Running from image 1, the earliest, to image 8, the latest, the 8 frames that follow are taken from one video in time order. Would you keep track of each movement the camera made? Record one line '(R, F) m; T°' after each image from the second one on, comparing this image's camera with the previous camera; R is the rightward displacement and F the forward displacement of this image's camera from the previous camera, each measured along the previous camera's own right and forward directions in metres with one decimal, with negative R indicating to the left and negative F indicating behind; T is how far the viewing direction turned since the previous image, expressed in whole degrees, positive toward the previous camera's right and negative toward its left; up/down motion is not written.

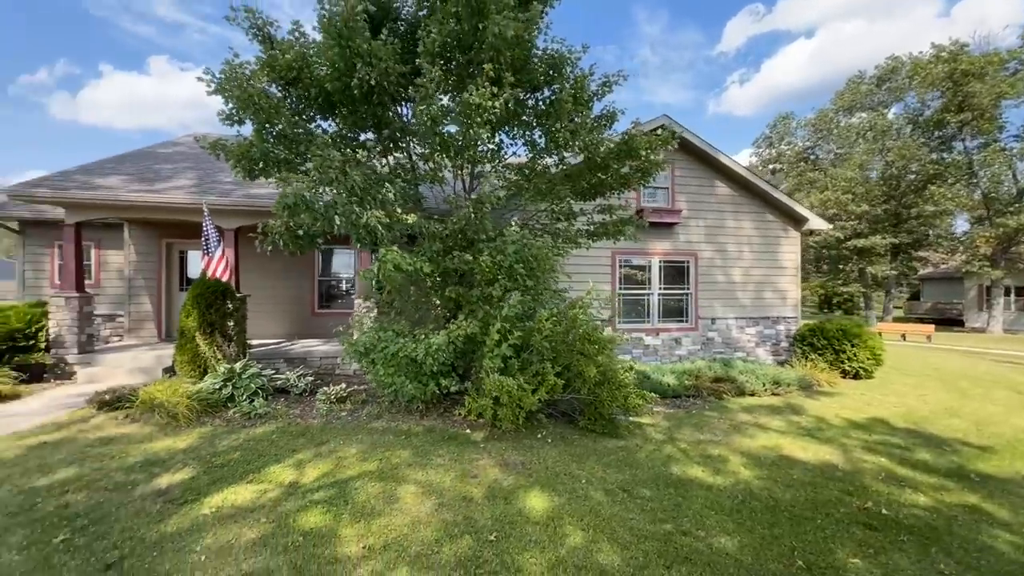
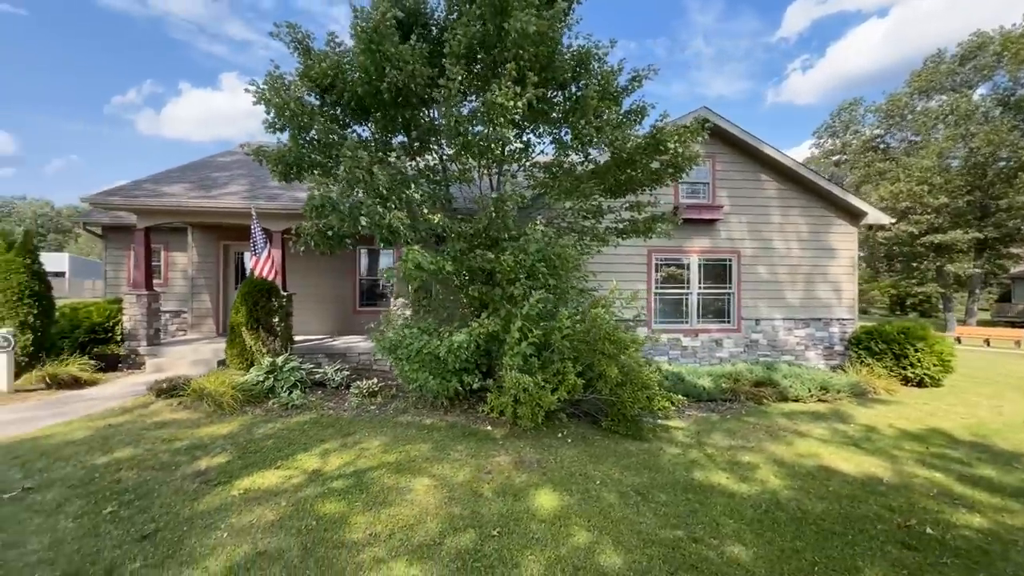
(+0.3, 0.0) m; -6°
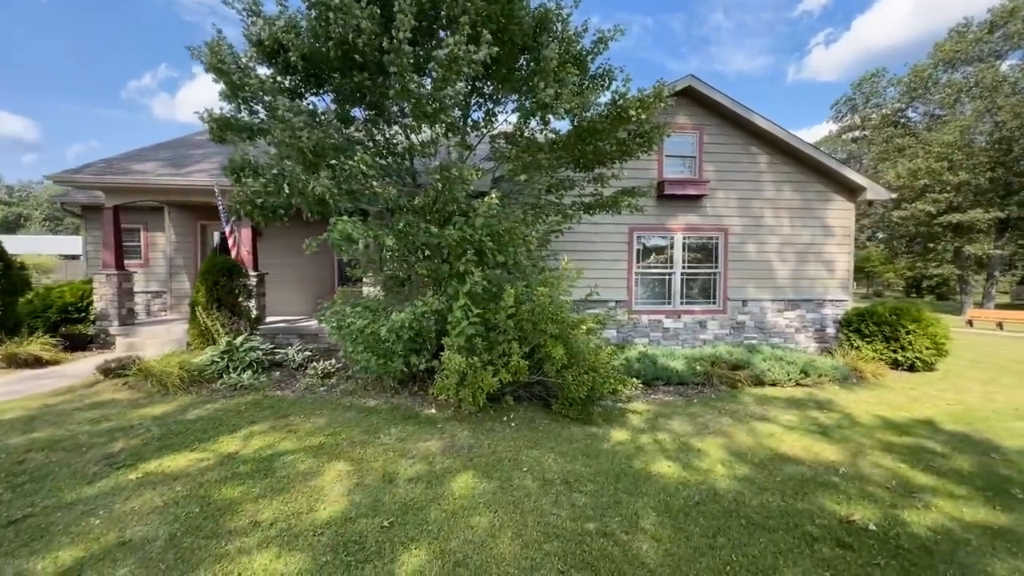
(+0.8, +0.3) m; -2°
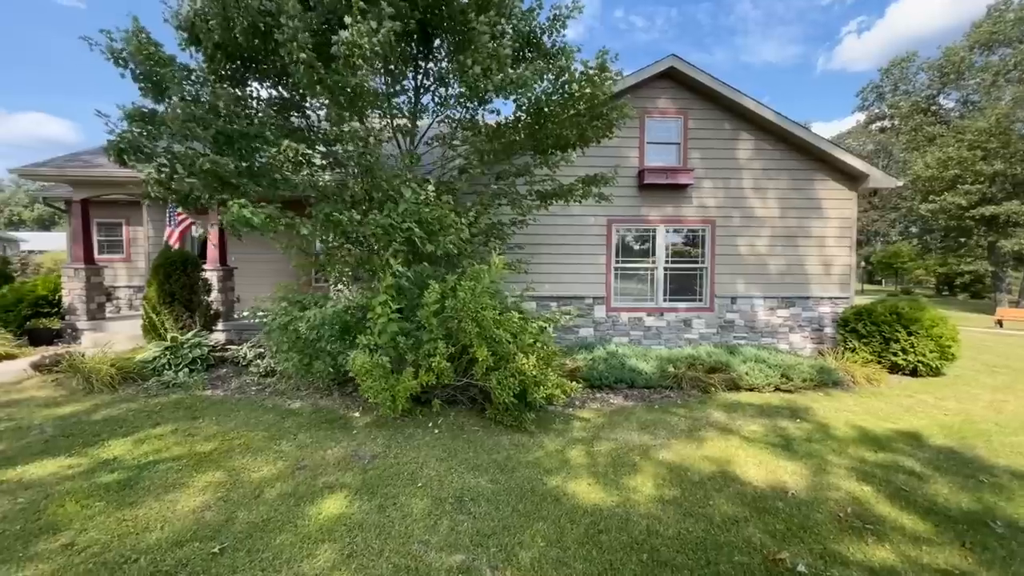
(+1.0, +0.5) m; -3°
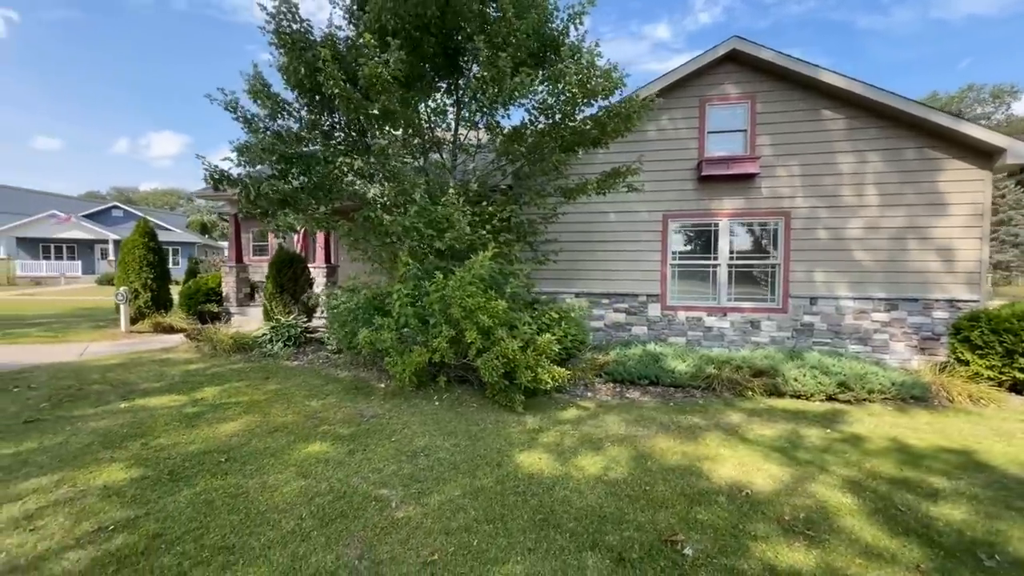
(+1.5, -0.2) m; -16°
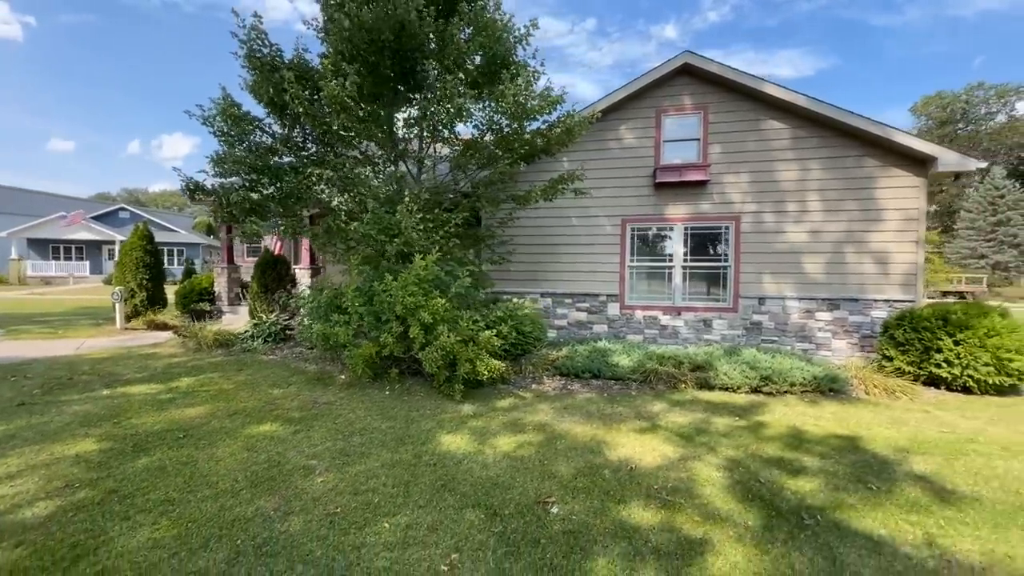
(+0.8, -0.5) m; -1°
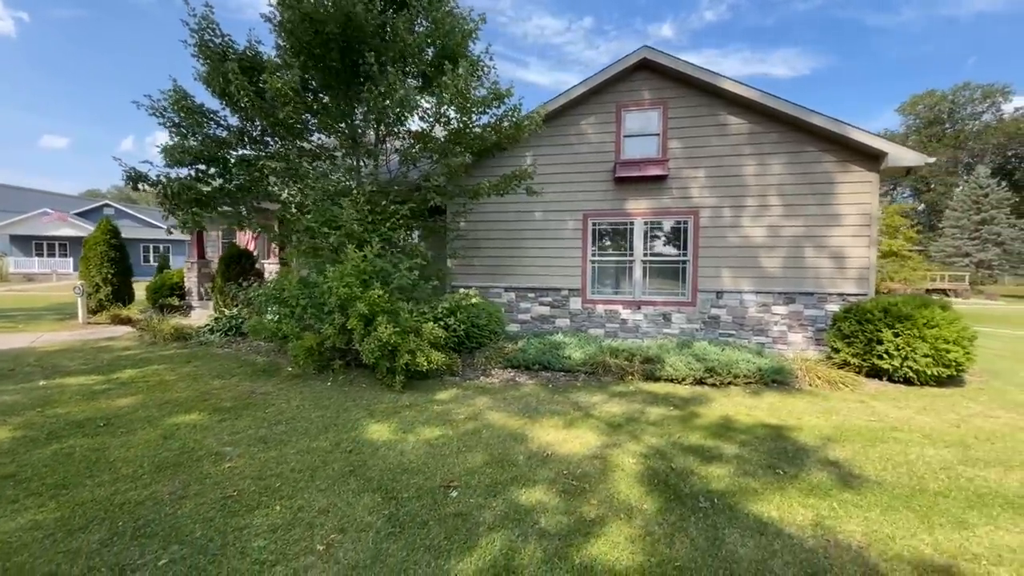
(+0.7, 0.0) m; +1°
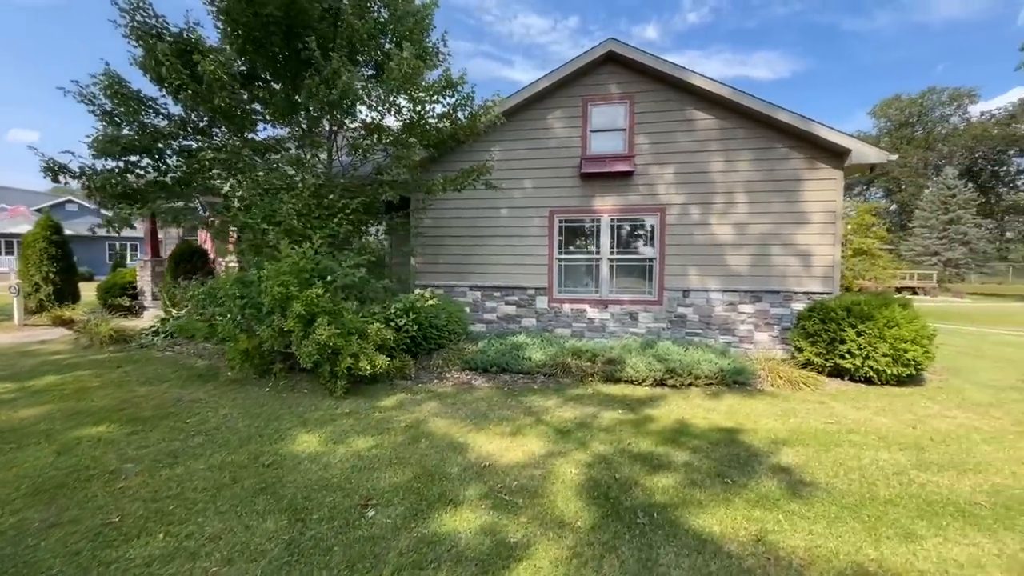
(+0.4, +0.3) m; +2°
